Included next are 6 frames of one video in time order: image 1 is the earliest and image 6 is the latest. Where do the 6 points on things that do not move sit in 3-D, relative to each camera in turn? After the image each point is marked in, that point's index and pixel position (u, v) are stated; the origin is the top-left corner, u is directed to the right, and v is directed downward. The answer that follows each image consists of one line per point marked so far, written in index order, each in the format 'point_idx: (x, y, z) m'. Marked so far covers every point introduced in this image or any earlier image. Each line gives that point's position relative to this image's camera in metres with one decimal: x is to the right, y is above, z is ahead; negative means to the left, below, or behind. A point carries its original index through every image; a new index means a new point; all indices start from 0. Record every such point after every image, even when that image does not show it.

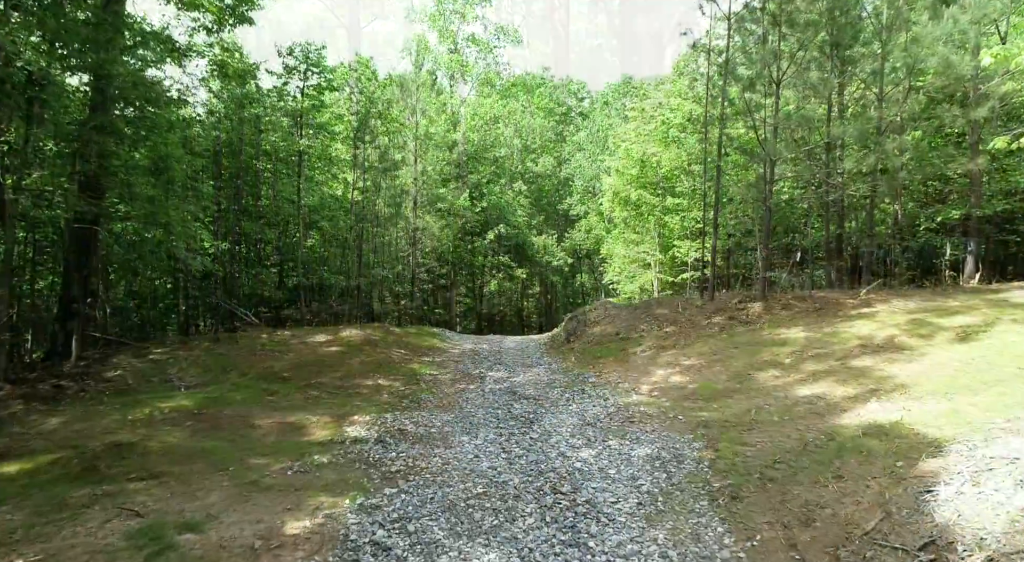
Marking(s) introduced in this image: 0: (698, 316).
0: (+5.4, -1.0, +18.0) m
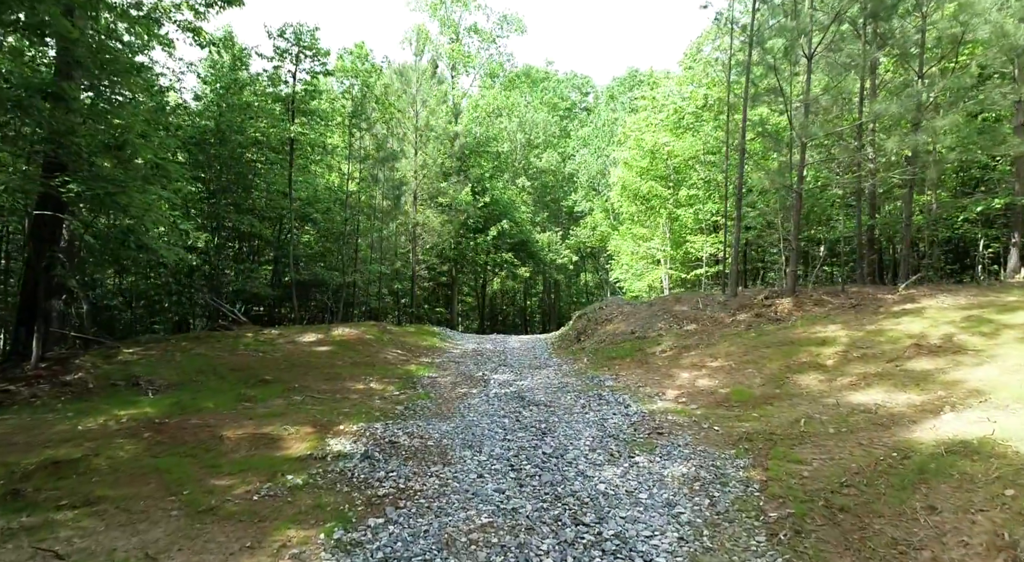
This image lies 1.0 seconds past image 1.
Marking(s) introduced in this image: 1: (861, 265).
0: (+5.6, -0.9, +16.6) m
1: (+10.2, +0.5, +18.2) m
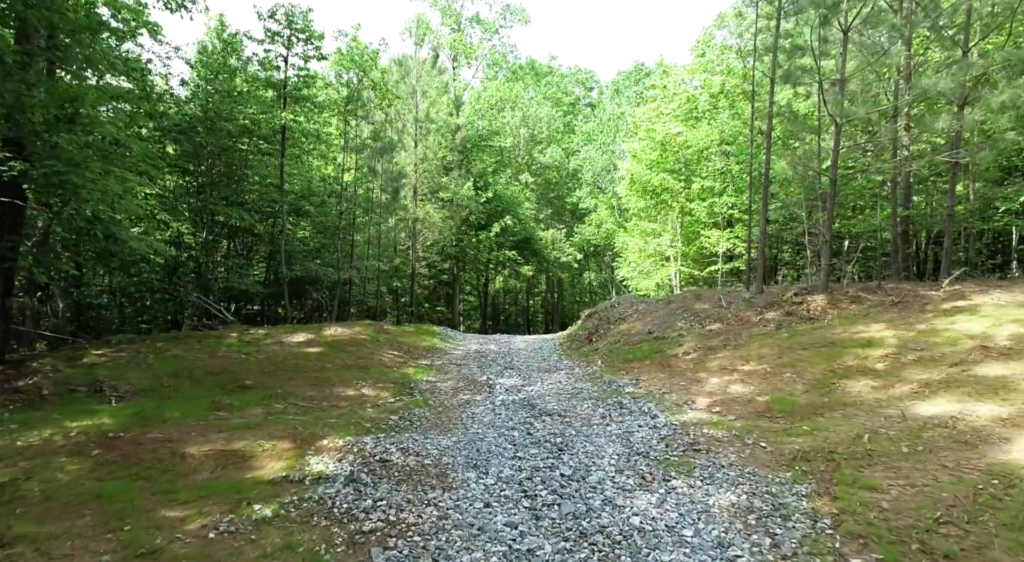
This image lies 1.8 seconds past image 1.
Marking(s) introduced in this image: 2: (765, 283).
0: (+5.7, -0.7, +15.2) m
1: (+10.4, +0.6, +16.8) m
2: (+7.6, -0.1, +18.8) m
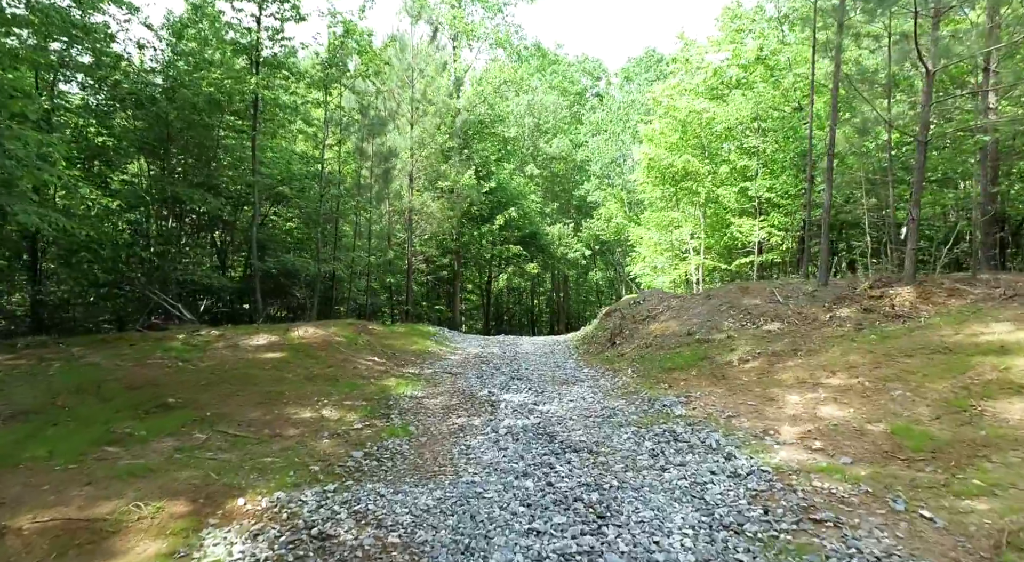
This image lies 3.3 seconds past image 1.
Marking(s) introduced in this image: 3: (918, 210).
0: (+5.9, -0.5, +12.3) m
1: (+10.6, +0.8, +13.8) m
2: (+7.8, +0.2, +15.9) m
3: (+8.8, +1.5, +14.0) m
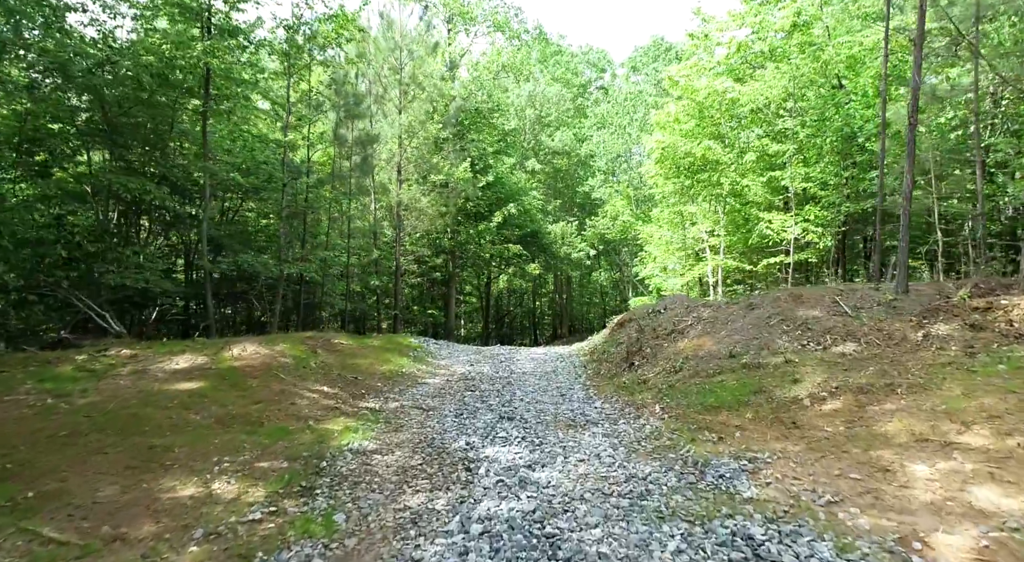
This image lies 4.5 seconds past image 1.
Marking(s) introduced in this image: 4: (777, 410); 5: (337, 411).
0: (+5.7, -0.6, +9.4) m
1: (+10.4, +0.7, +10.9) m
2: (+7.7, +0.1, +13.0) m
3: (+8.6, +1.4, +11.1) m
4: (+3.2, -1.6, +7.7) m
5: (-2.5, -1.9, +8.9) m
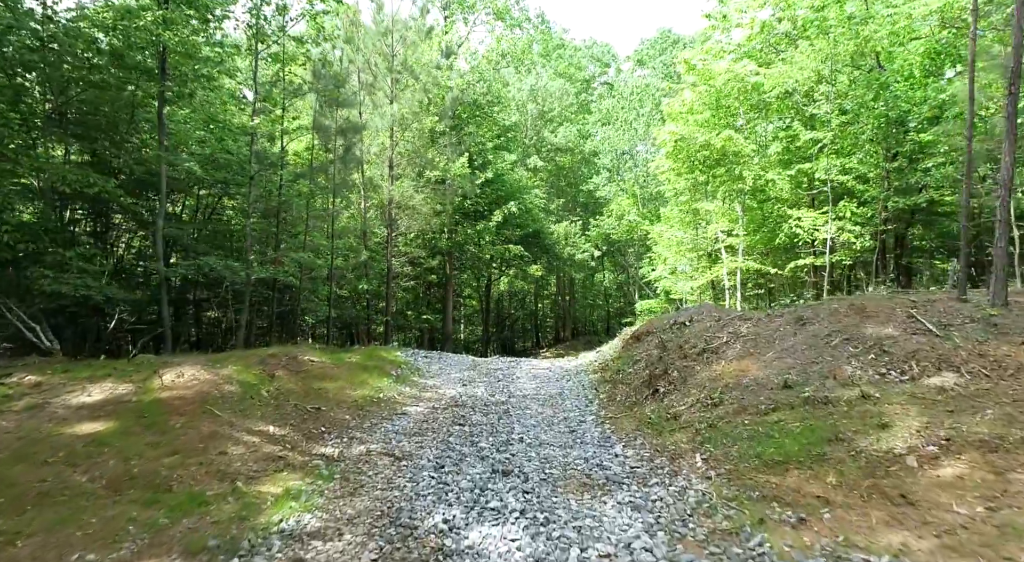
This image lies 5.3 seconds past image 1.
0: (+5.7, -0.8, +7.3) m
1: (+10.4, +0.6, +8.8) m
2: (+7.7, -0.1, +10.9) m
3: (+8.6, +1.3, +9.0) m
4: (+3.2, -1.7, +5.6) m
5: (-2.5, -2.0, +6.8) m
